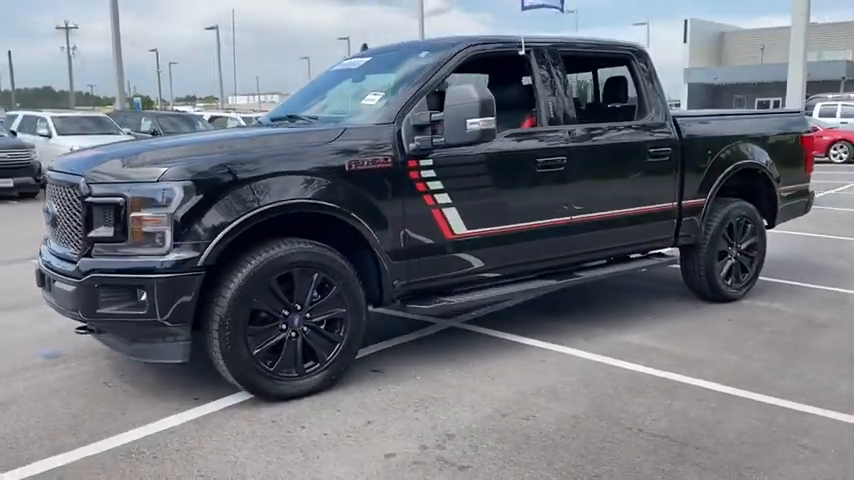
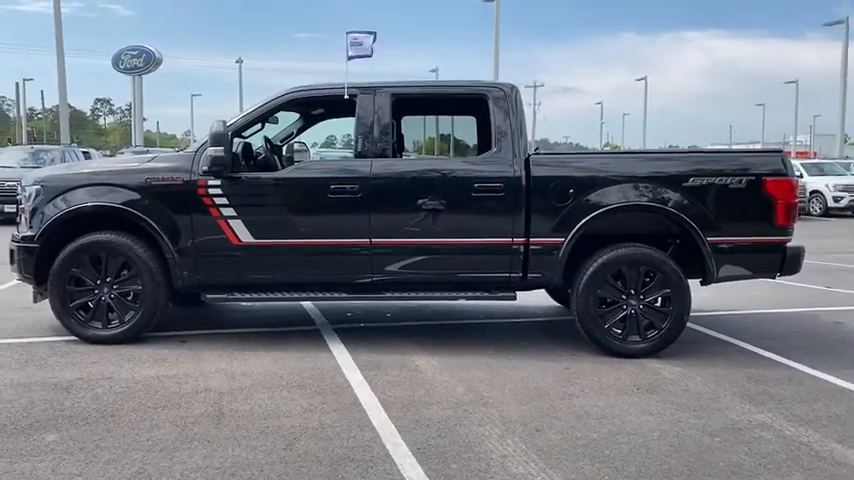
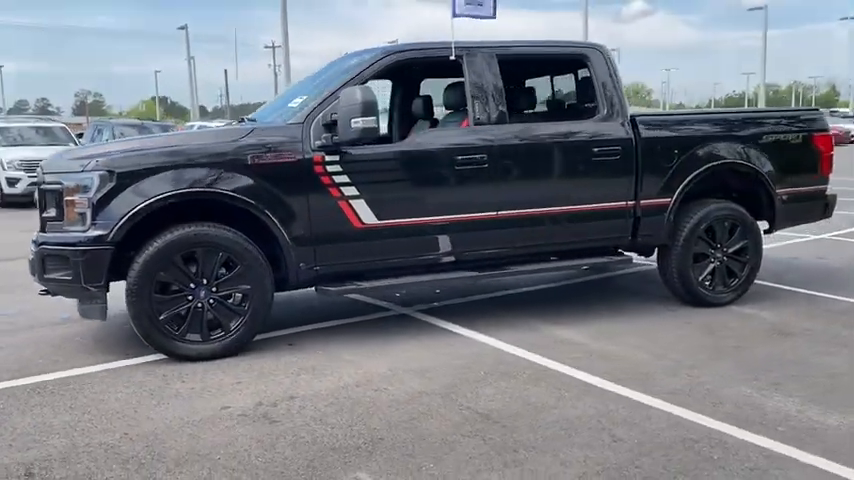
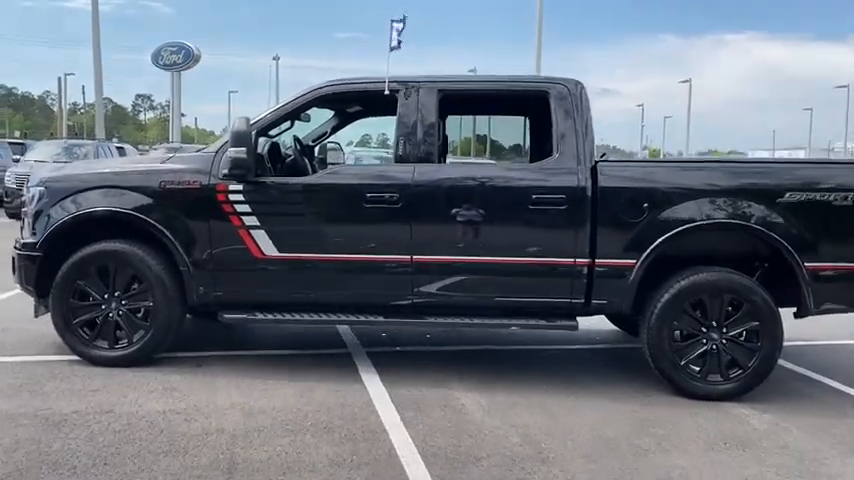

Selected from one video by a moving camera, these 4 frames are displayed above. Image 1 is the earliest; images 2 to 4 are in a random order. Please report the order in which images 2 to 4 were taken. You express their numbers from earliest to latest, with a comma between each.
3, 2, 4
